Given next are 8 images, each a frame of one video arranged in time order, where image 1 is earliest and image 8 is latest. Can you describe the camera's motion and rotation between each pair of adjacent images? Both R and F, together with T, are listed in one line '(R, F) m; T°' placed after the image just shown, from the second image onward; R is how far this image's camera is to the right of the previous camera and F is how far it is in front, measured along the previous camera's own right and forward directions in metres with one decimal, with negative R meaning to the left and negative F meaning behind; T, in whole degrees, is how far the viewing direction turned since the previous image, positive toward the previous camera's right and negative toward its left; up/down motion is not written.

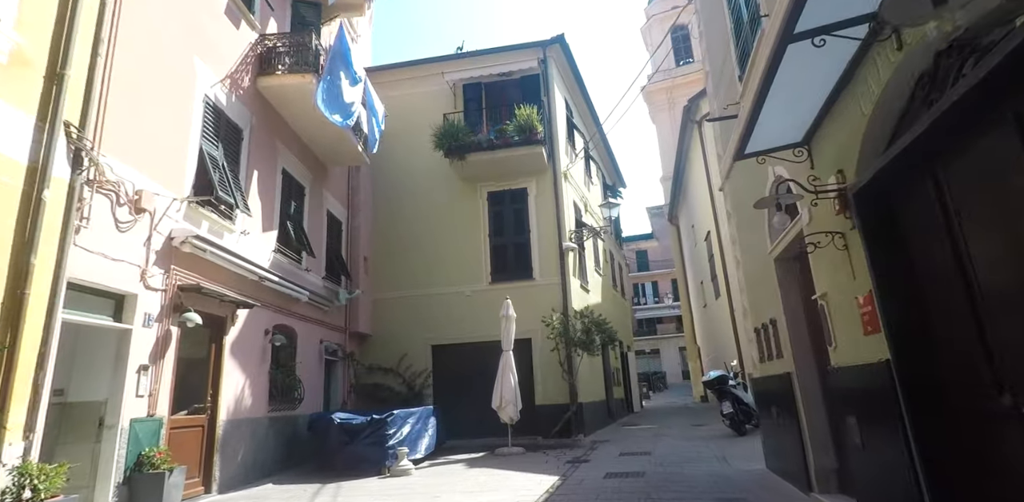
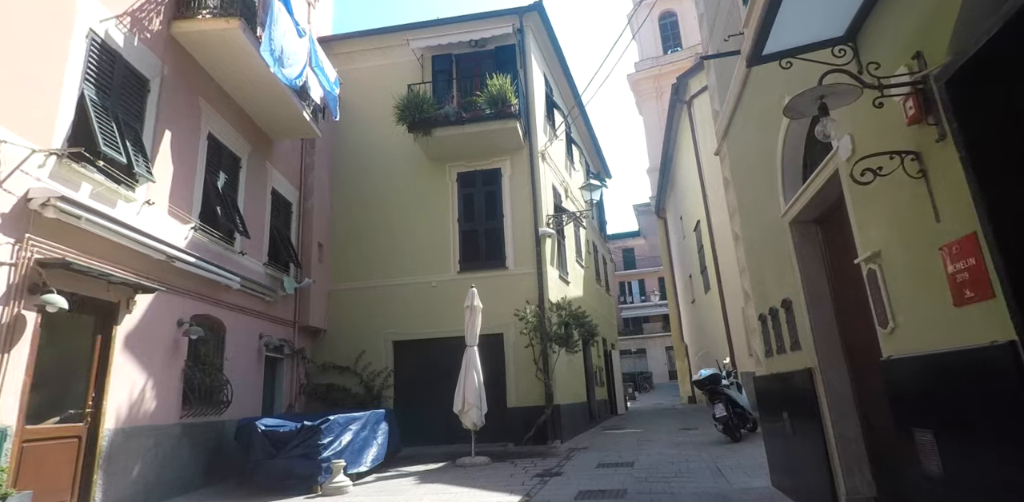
(+0.3, +1.1) m; +1°
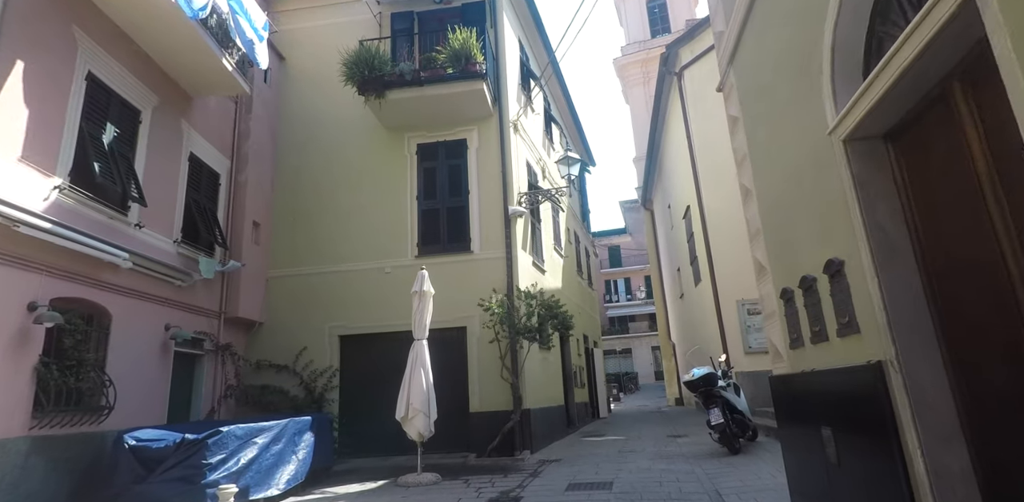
(+0.4, +1.4) m; +1°
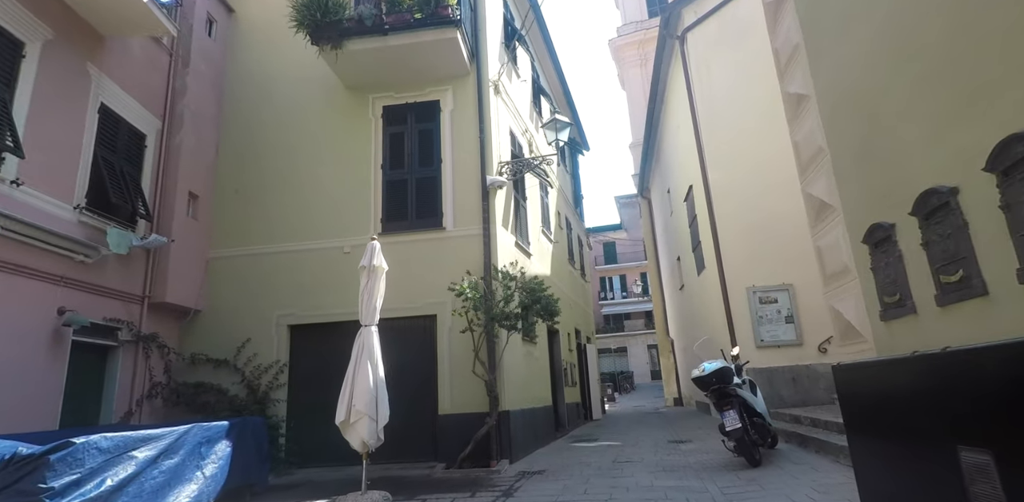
(+0.3, +1.3) m; 0°
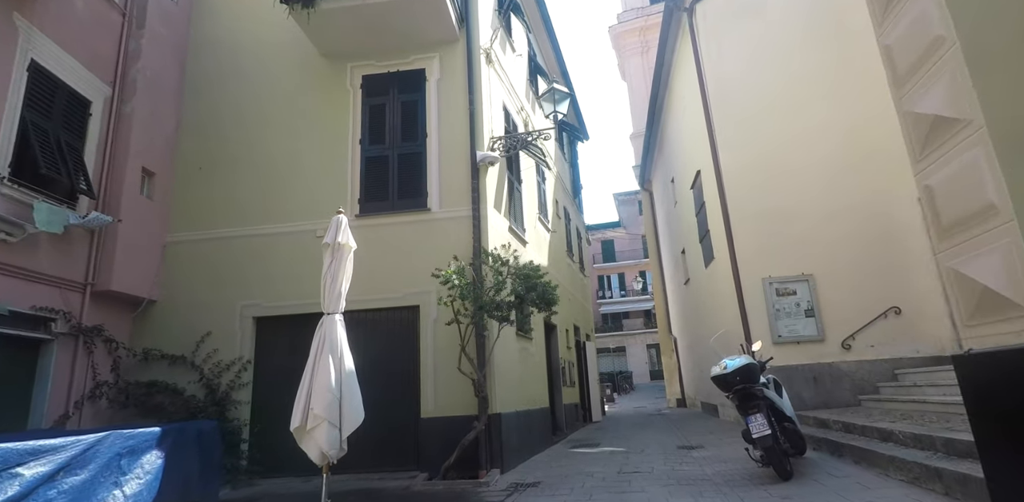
(+0.1, +0.8) m; 0°
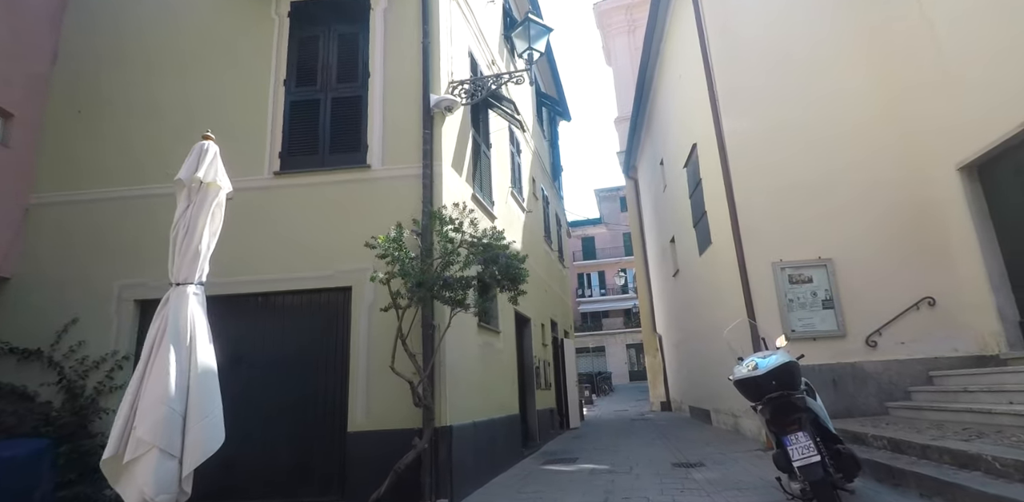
(+0.2, +1.5) m; +2°
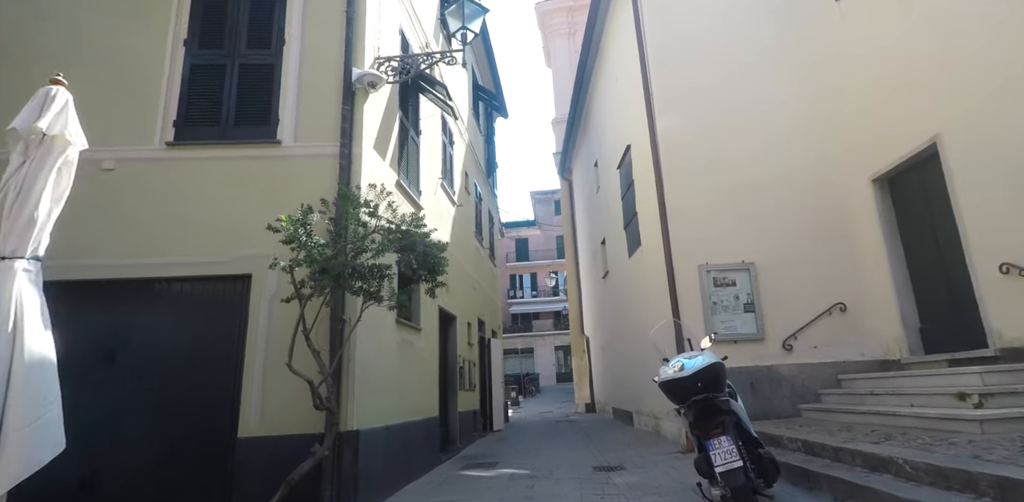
(+0.1, +0.3) m; +7°
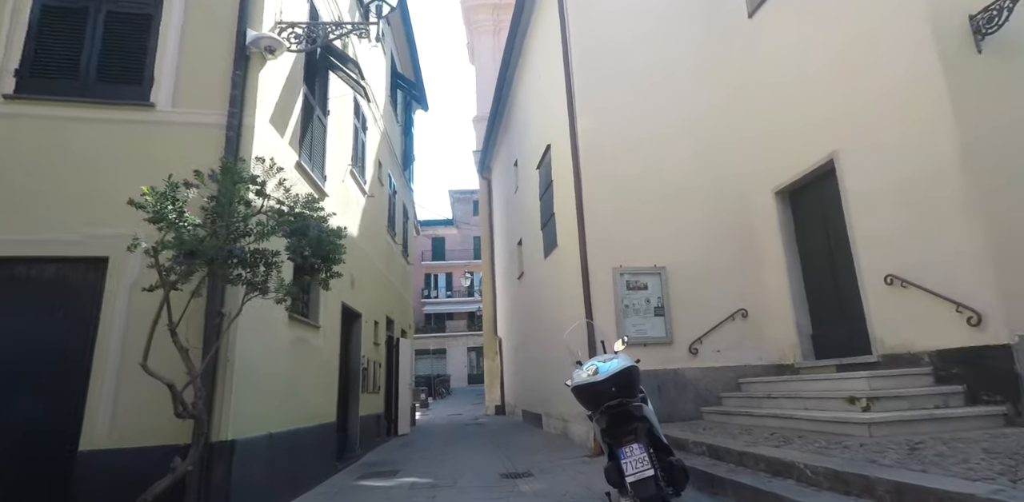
(+0.1, +0.3) m; +9°
